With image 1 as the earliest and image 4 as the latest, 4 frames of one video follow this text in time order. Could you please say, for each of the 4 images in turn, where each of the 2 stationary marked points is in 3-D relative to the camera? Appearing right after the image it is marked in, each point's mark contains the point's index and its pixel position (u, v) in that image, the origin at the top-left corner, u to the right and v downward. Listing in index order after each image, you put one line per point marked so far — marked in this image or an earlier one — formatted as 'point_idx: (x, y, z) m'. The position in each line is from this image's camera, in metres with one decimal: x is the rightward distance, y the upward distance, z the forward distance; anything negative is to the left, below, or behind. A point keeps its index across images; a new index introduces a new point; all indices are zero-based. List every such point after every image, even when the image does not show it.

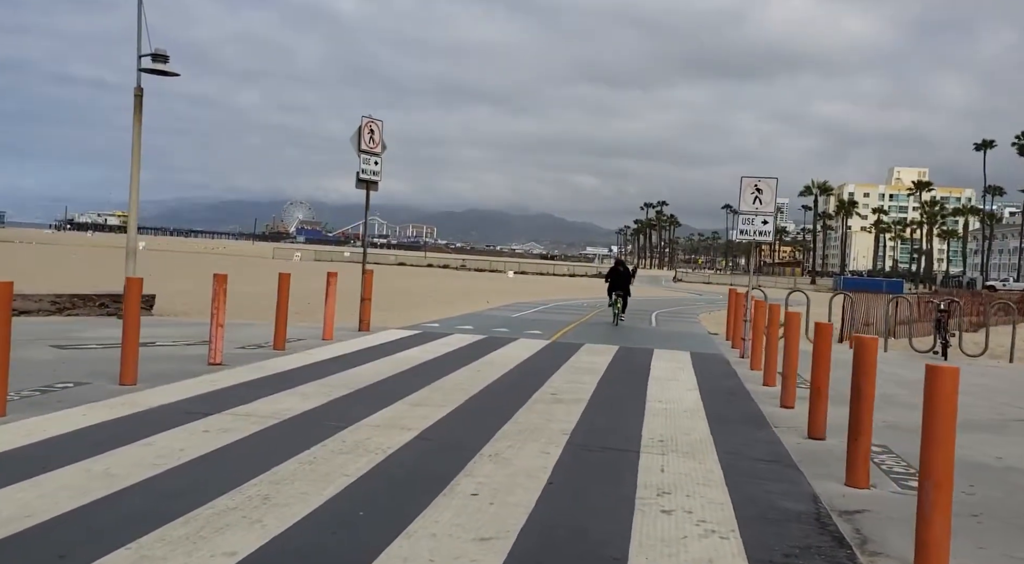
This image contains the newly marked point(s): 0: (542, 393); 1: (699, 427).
0: (+0.3, -1.2, +9.0) m
1: (+1.7, -1.3, +7.4) m
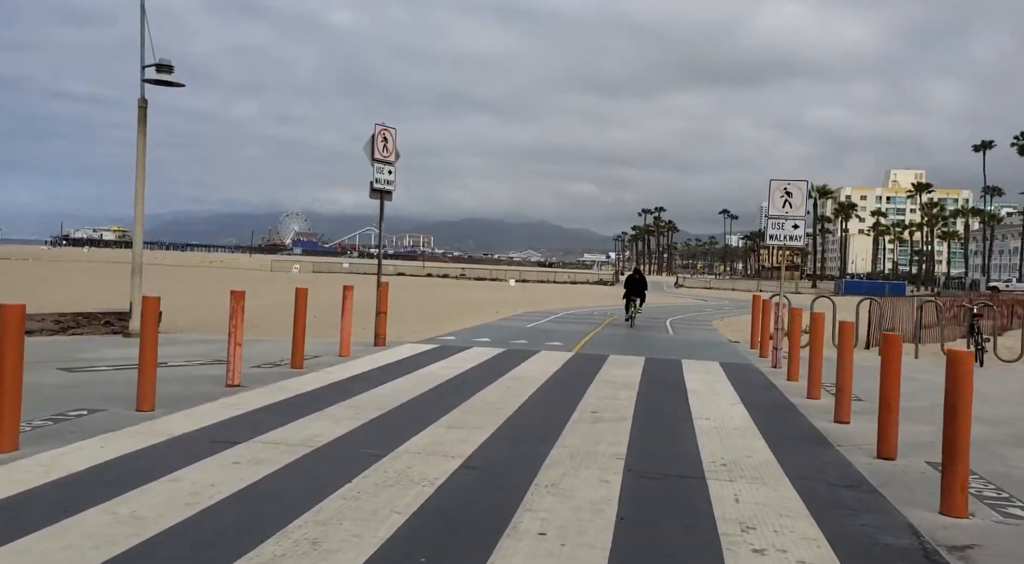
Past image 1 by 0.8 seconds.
0: (+0.7, -1.3, +8.5) m
1: (+2.1, -1.4, +6.9) m
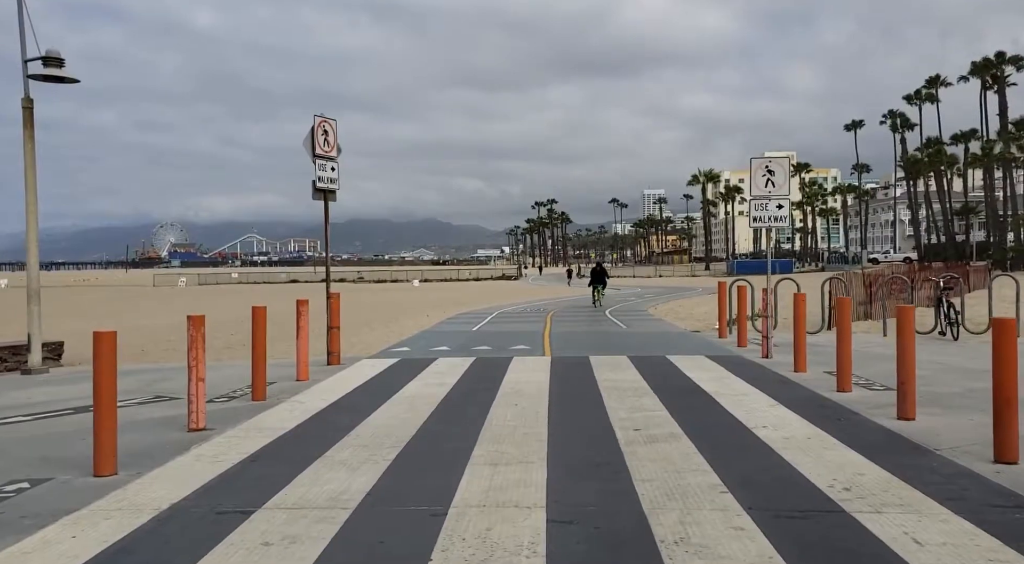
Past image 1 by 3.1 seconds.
0: (+1.0, -1.3, +7.4) m
1: (+2.6, -1.3, +6.1) m
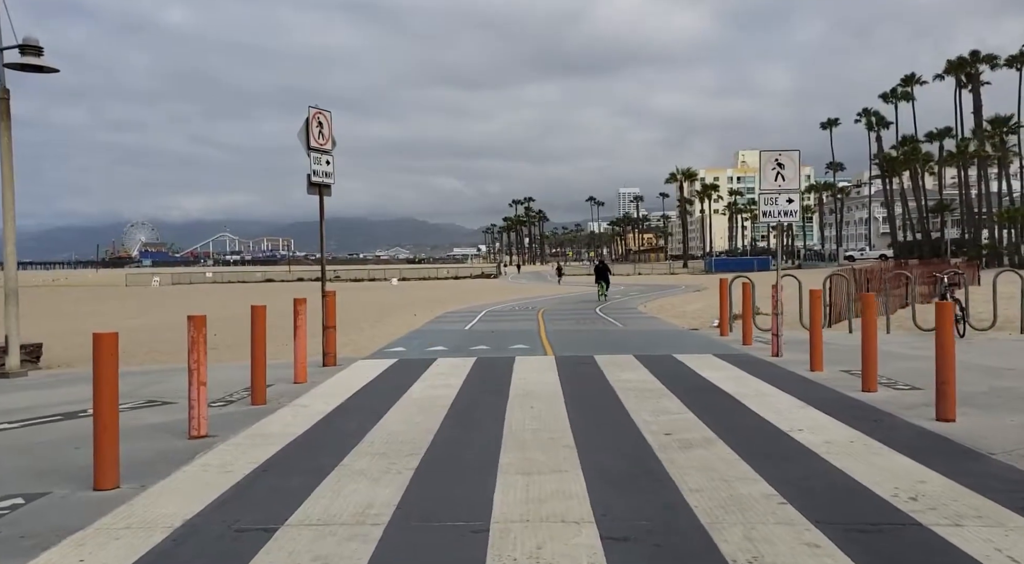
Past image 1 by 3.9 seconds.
0: (+1.2, -1.3, +7.1) m
1: (+2.8, -1.3, +5.7) m
